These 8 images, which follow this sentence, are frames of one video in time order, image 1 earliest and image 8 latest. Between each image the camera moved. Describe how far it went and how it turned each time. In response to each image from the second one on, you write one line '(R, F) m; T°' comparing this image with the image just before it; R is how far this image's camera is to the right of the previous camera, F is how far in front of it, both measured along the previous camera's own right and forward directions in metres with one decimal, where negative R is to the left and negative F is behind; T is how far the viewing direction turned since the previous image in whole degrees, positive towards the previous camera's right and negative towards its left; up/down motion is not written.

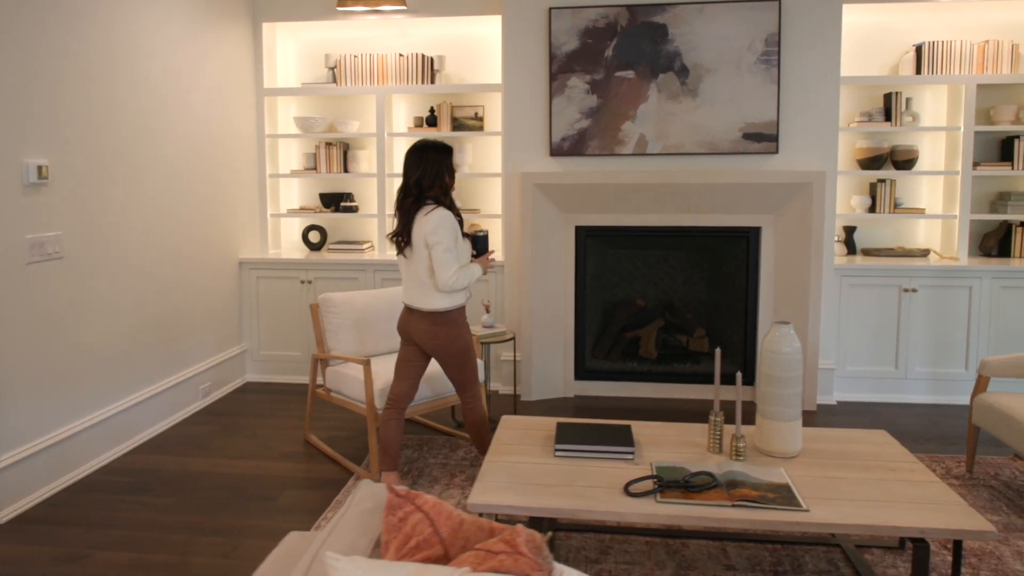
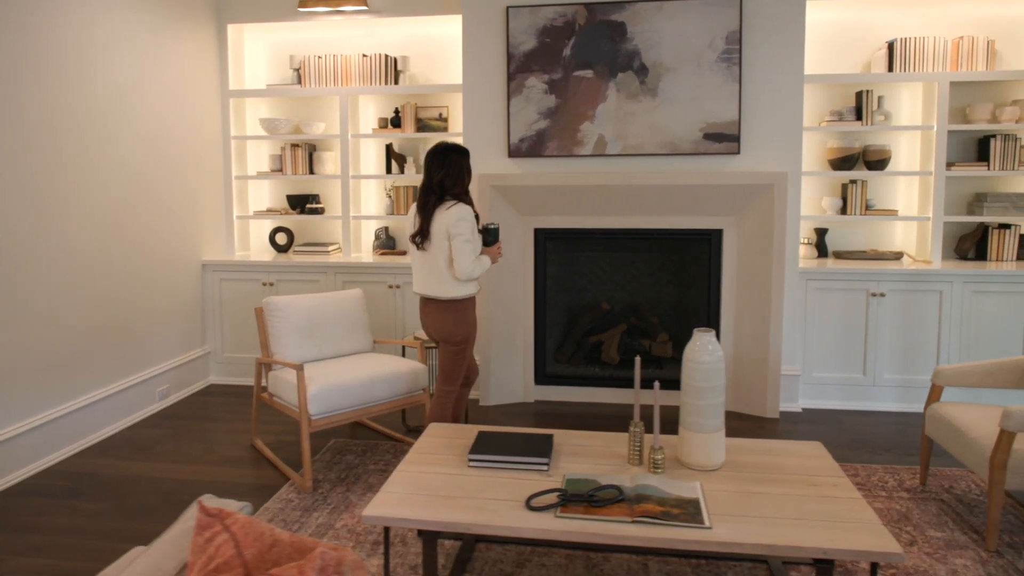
(+0.4, +0.1) m; -2°
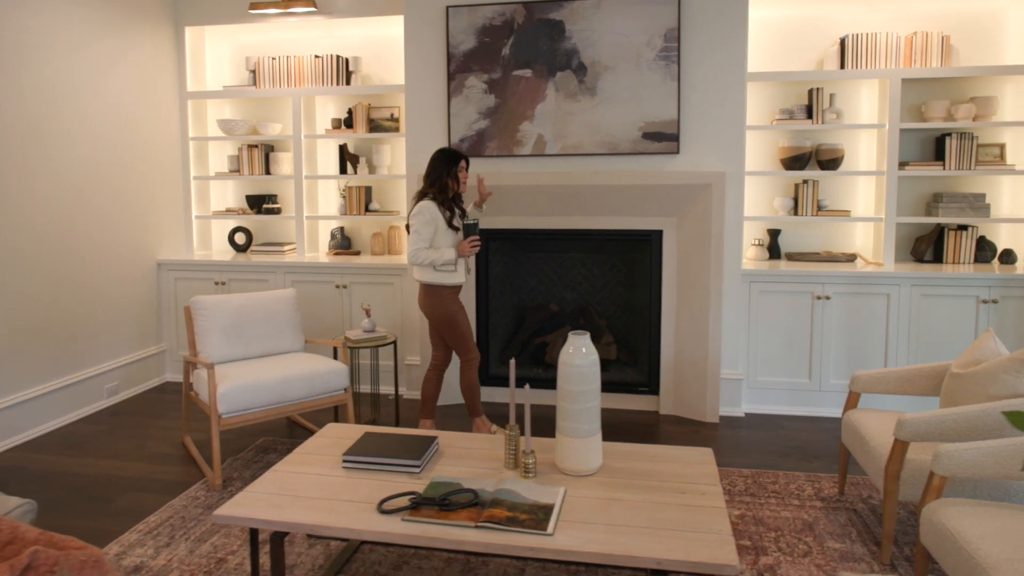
(+0.6, 0.0) m; -2°
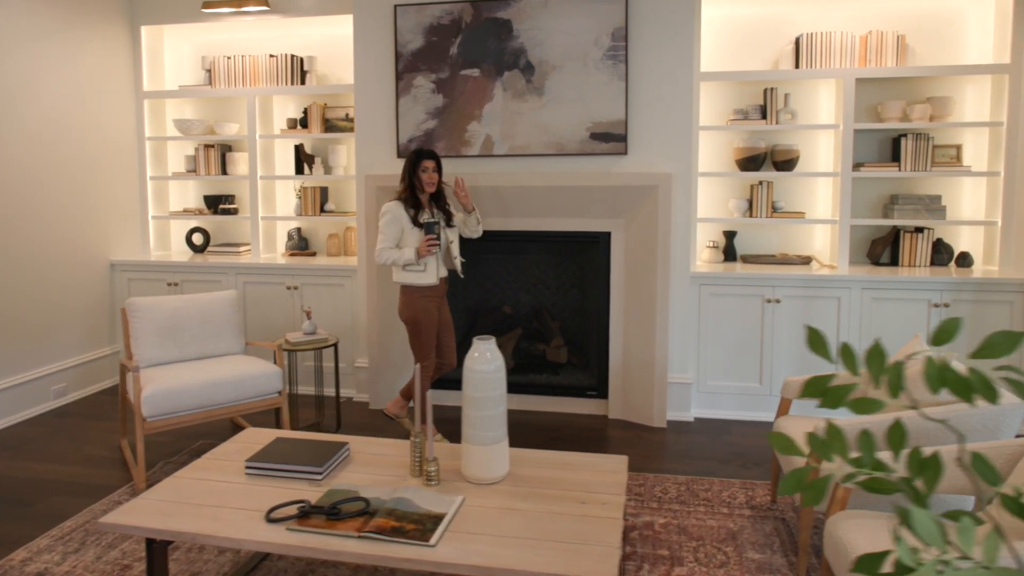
(+0.4, +0.1) m; -1°
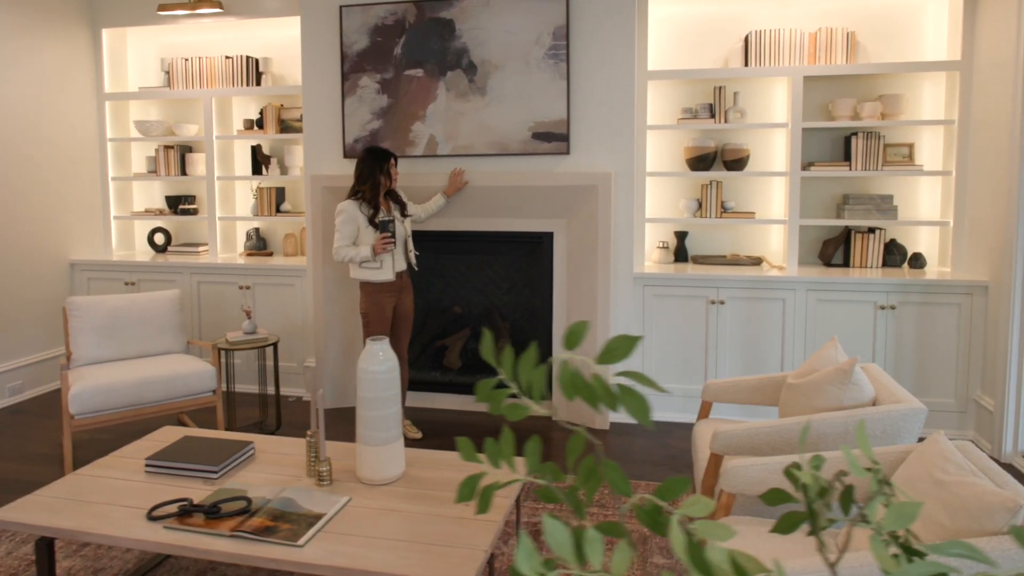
(+0.5, 0.0) m; -1°
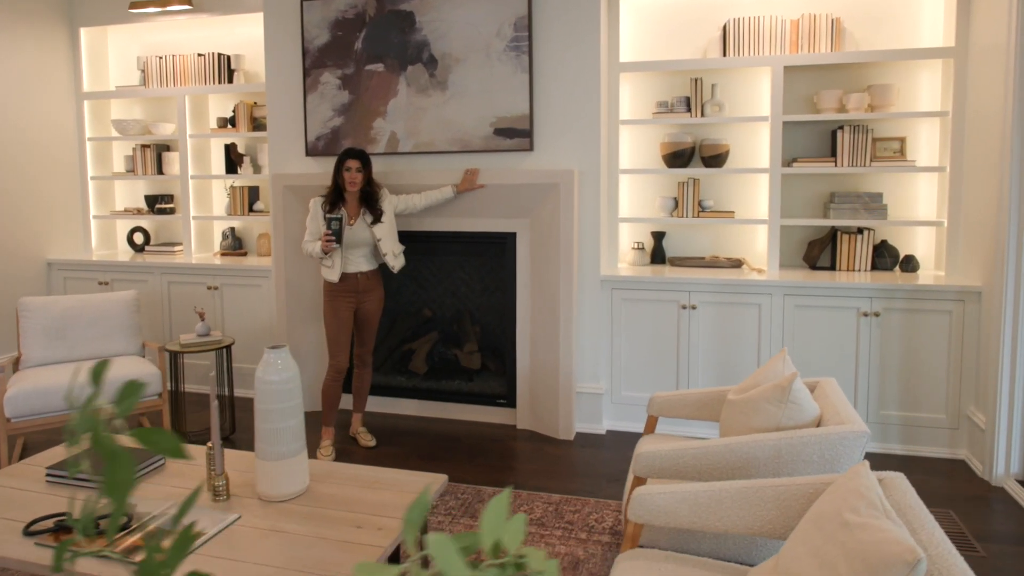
(+0.5, +0.2) m; -3°
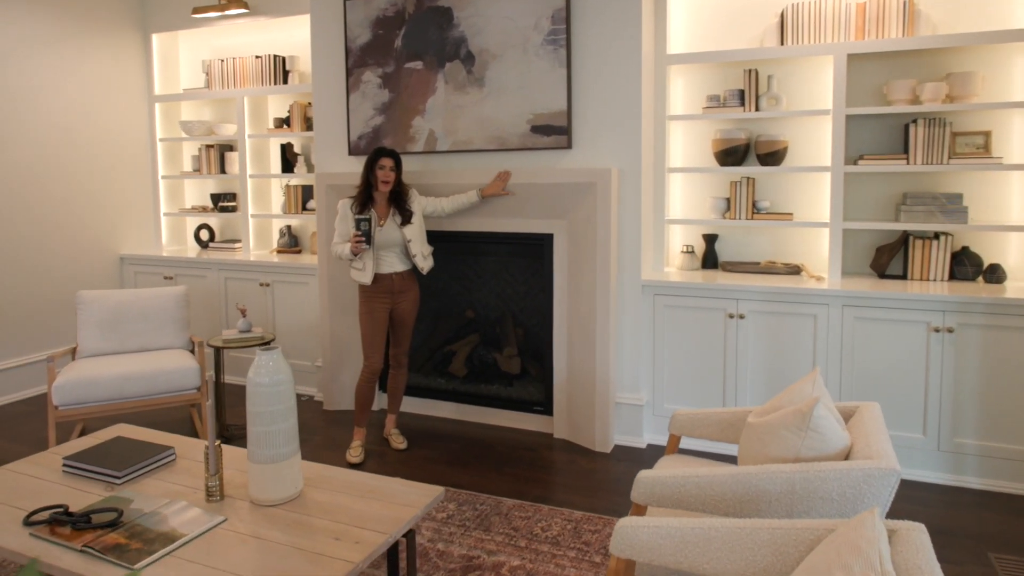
(+0.3, +0.2) m; -8°
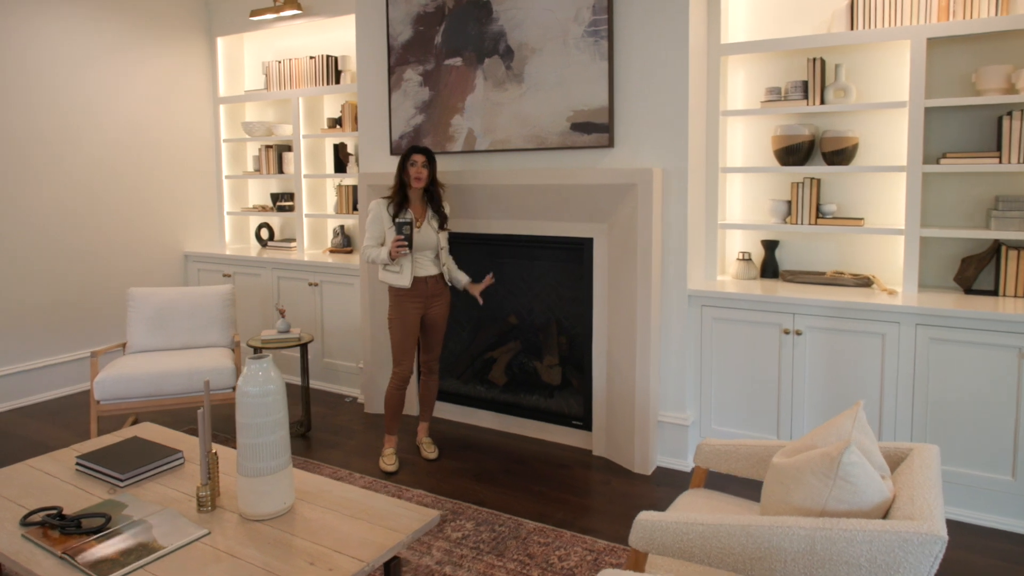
(+0.3, +0.2) m; -7°
